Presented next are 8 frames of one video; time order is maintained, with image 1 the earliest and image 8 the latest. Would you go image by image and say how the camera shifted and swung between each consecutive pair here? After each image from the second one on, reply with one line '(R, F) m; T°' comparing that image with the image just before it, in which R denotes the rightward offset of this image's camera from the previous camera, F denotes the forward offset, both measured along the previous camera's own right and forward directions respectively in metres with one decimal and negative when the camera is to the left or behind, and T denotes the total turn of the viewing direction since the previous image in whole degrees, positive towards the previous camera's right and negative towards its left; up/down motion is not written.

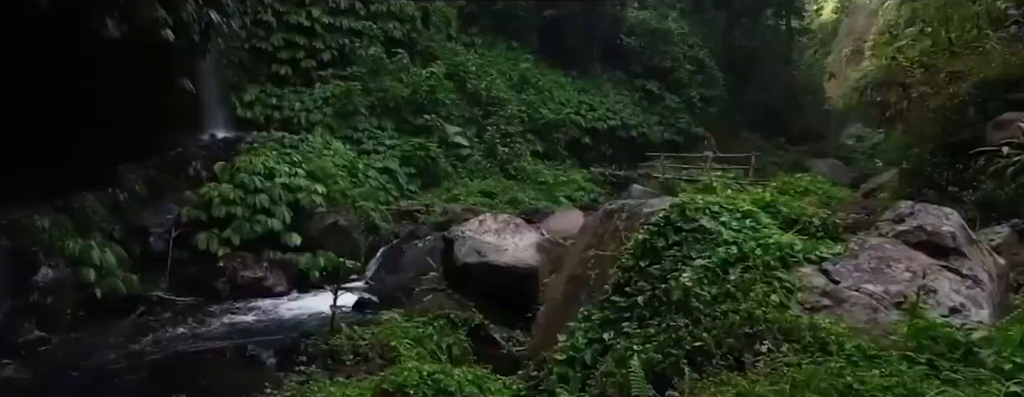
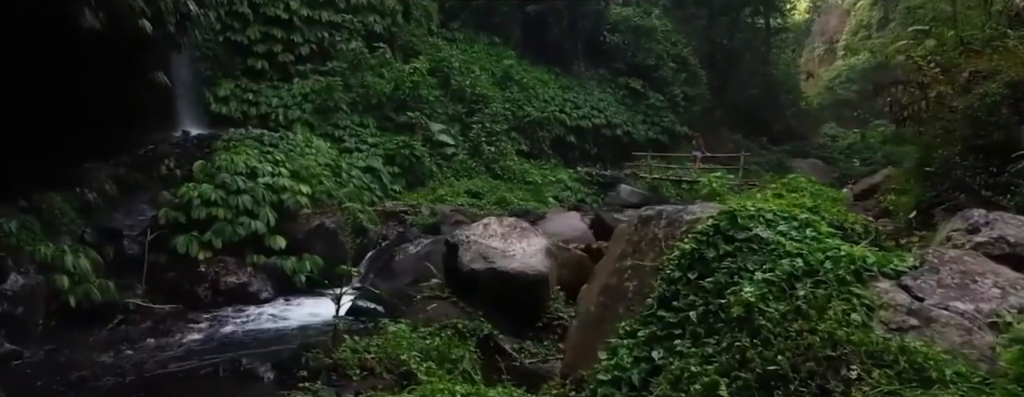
(-0.2, +0.2) m; +2°
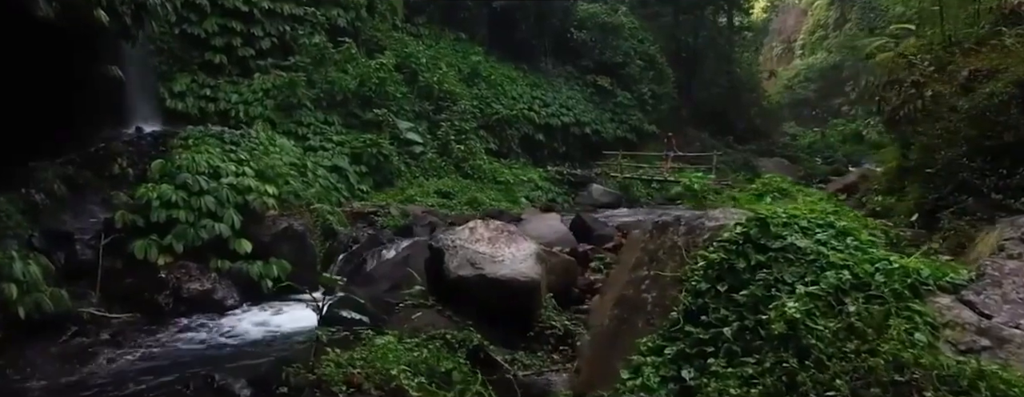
(-0.2, +0.2) m; +3°
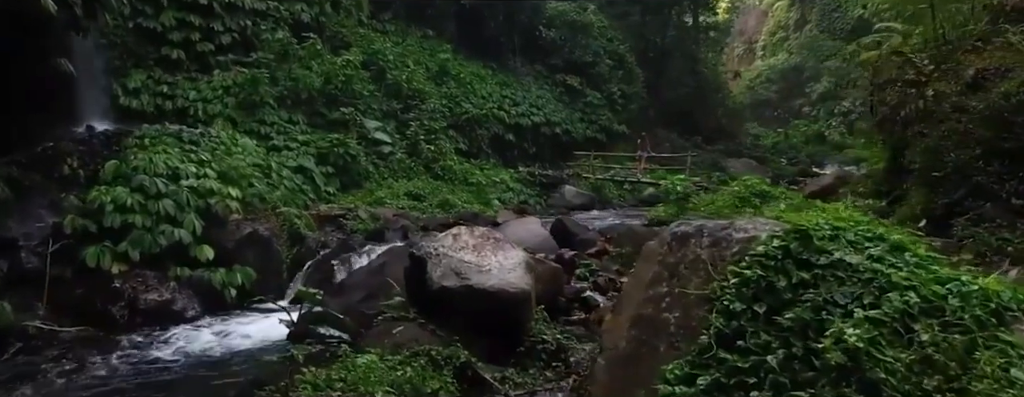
(-0.2, +0.3) m; +3°
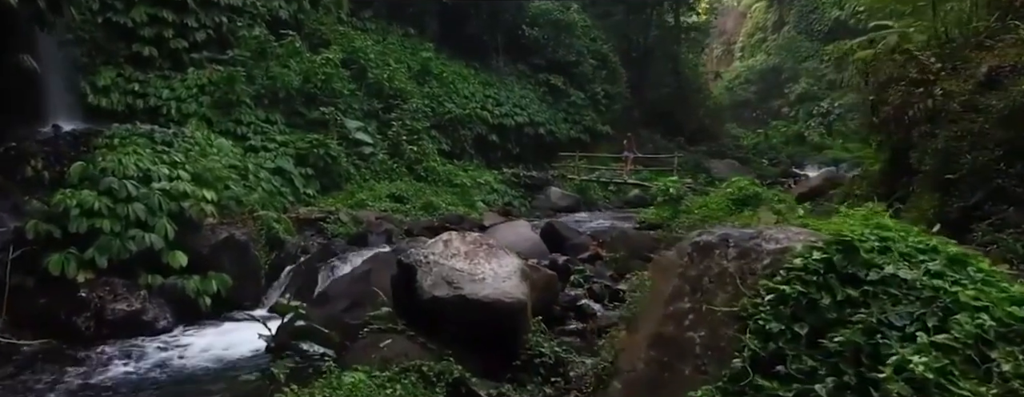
(-0.1, +0.2) m; +2°
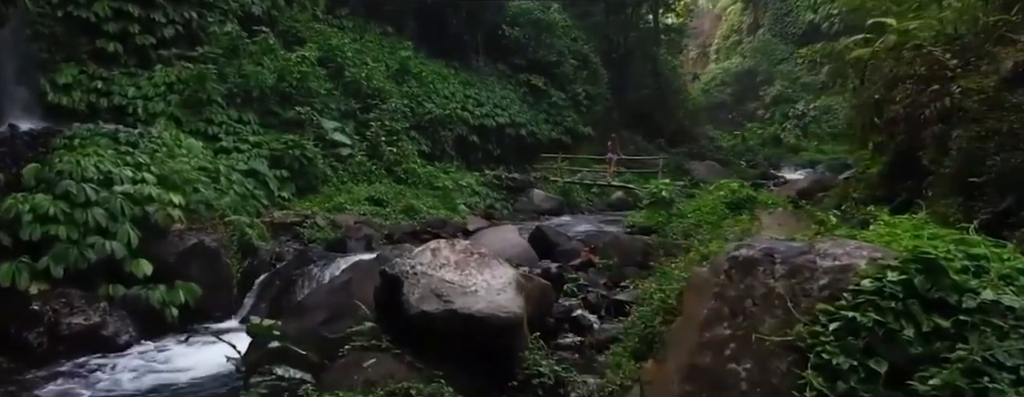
(-0.1, +0.3) m; +2°
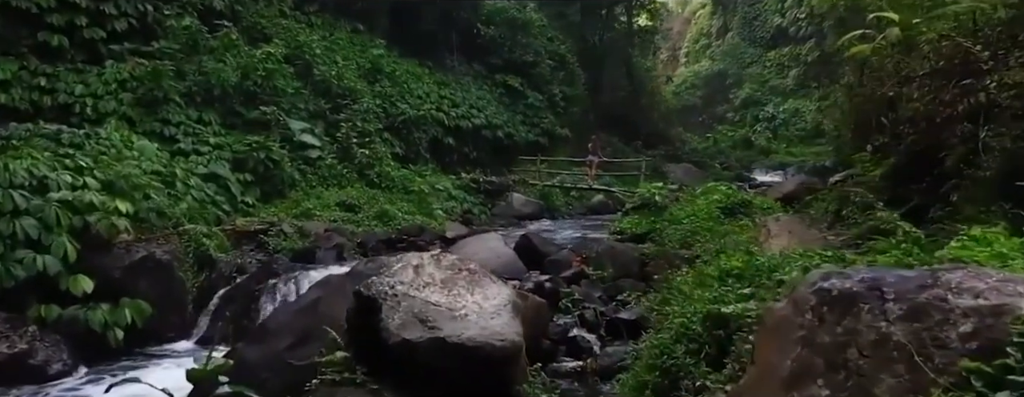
(-0.1, +0.5) m; +3°
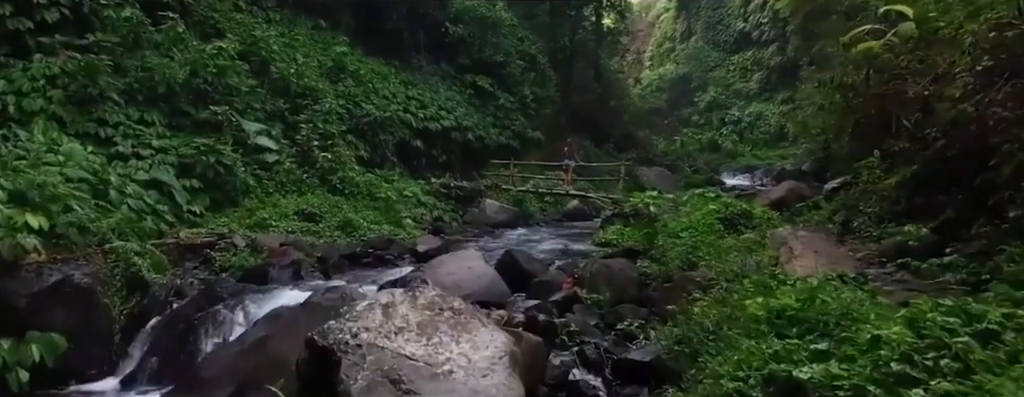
(-0.1, +0.7) m; +3°
